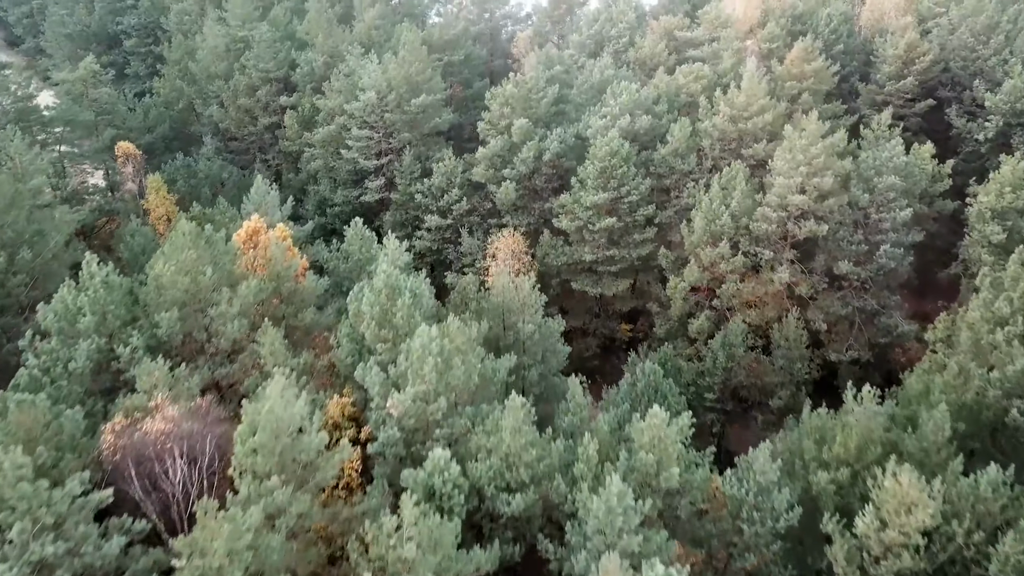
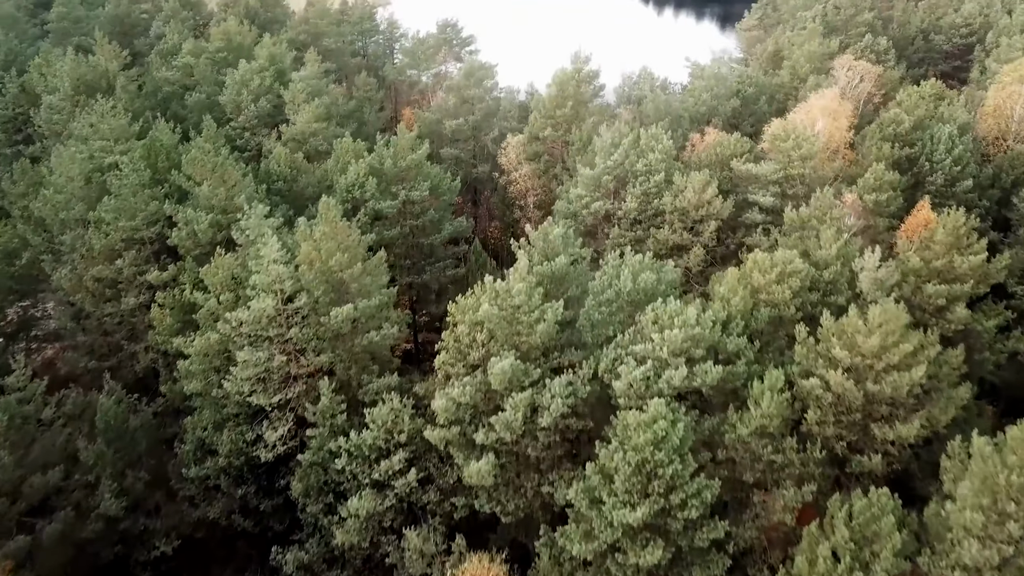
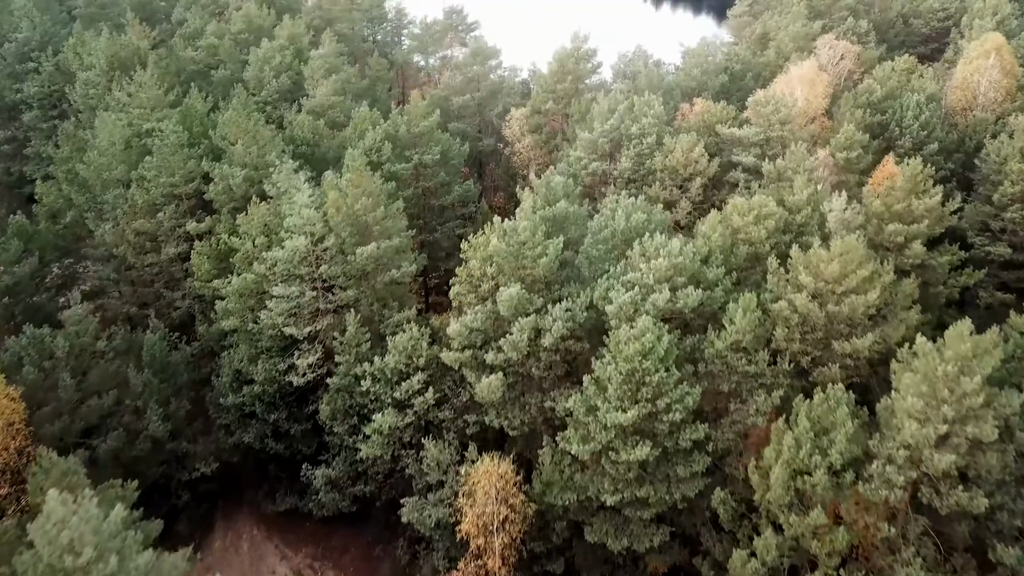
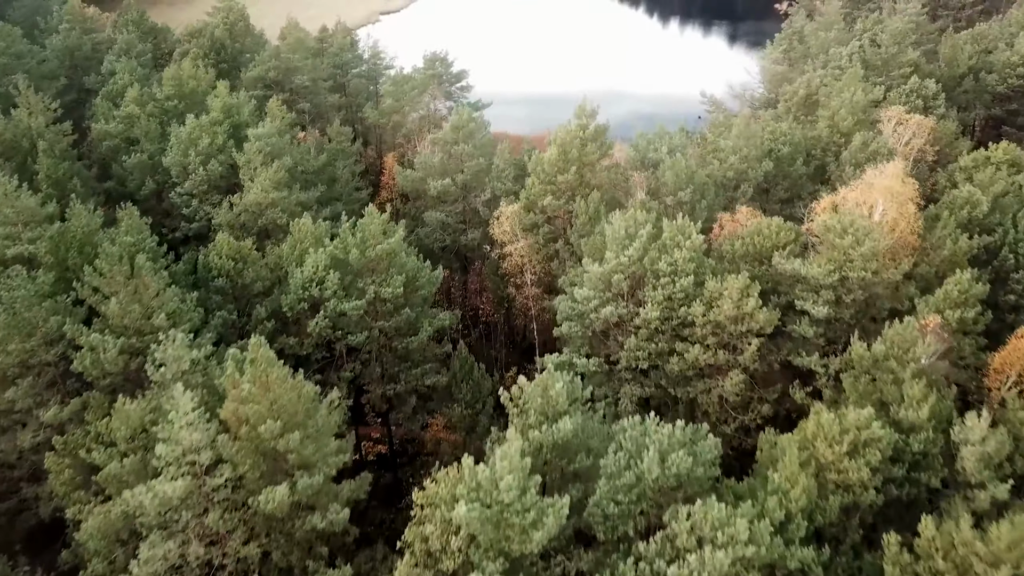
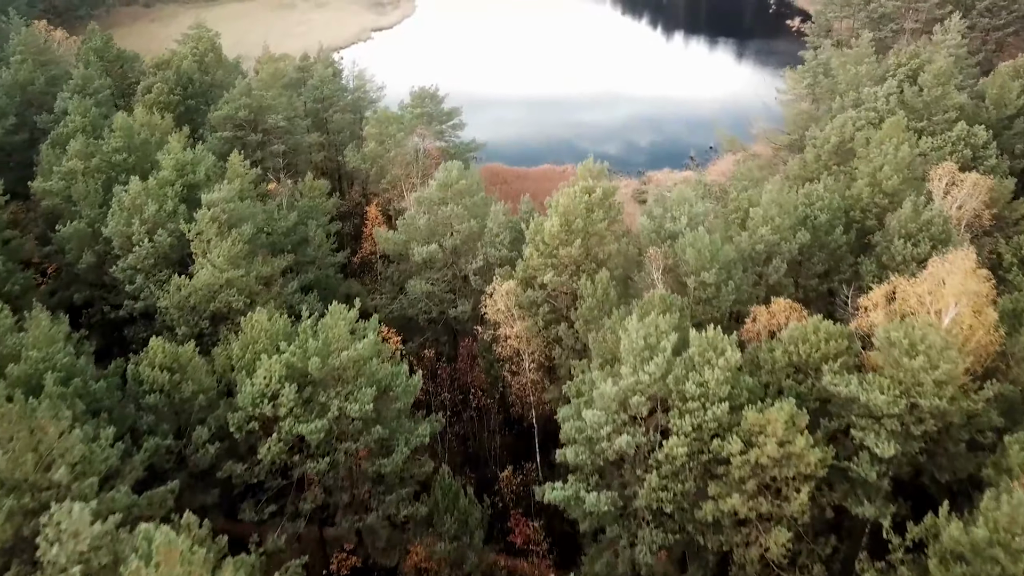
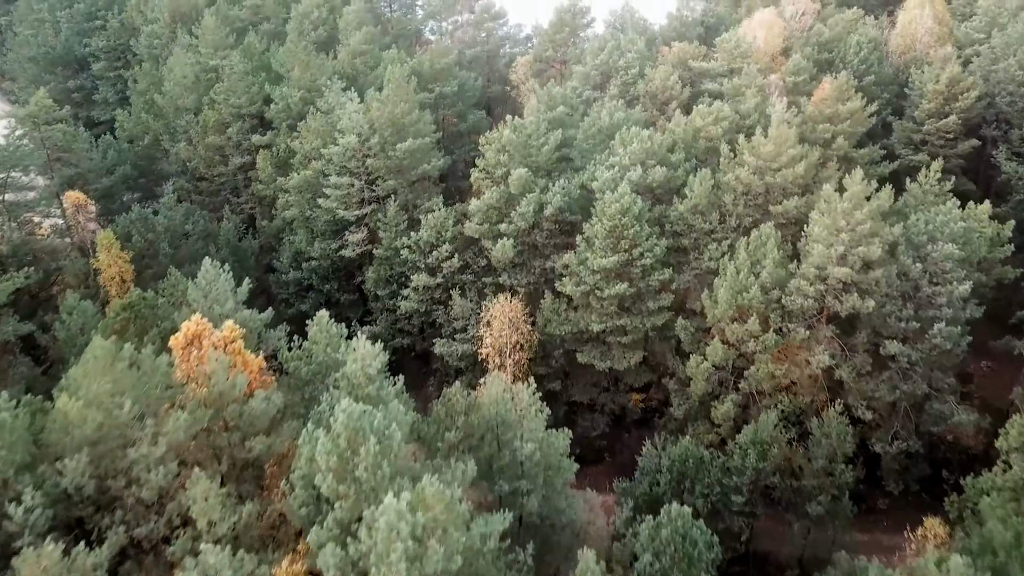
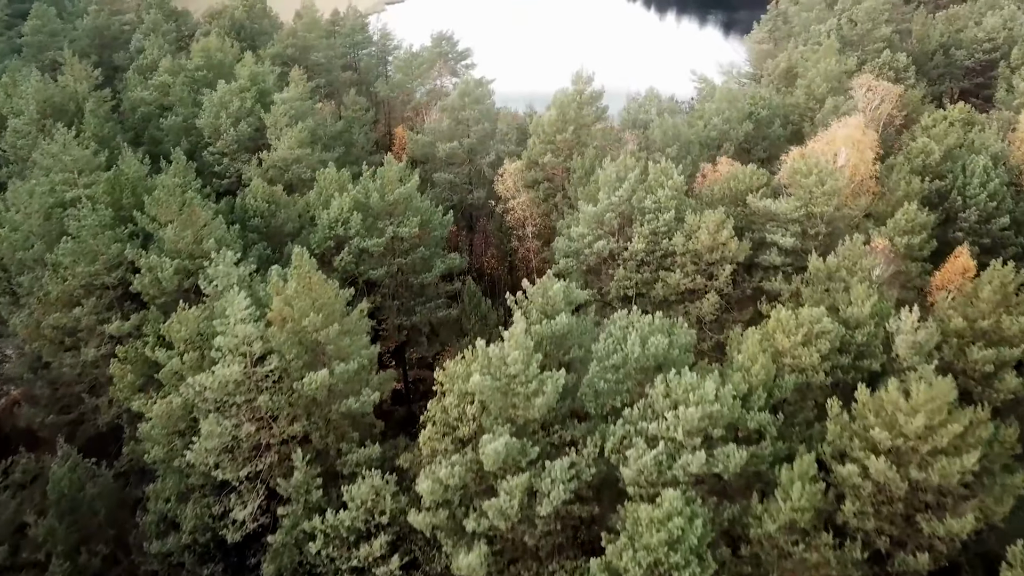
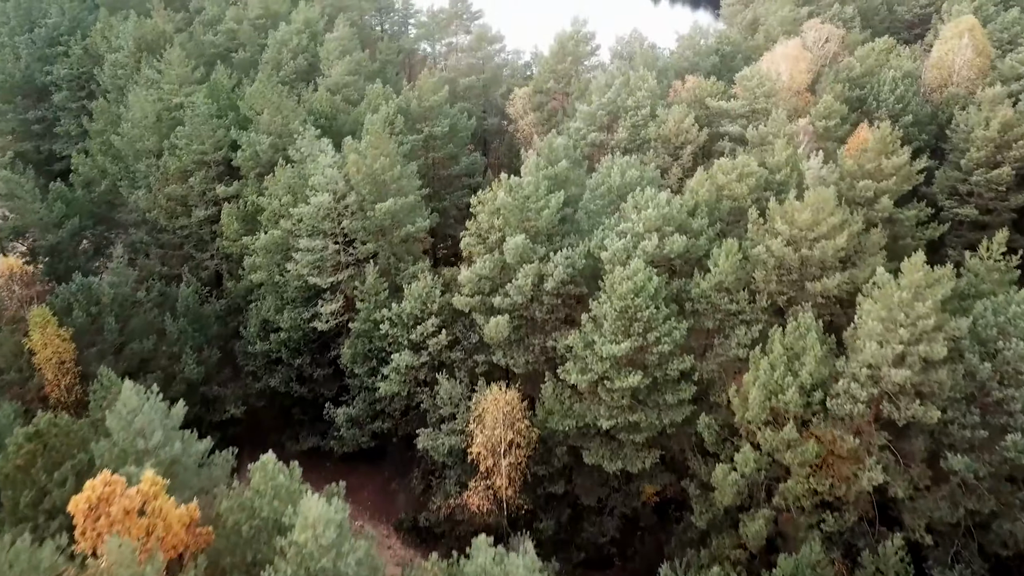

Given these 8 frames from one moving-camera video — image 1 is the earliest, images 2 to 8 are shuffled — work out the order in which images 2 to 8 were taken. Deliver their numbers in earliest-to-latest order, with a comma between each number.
6, 8, 3, 2, 7, 4, 5
